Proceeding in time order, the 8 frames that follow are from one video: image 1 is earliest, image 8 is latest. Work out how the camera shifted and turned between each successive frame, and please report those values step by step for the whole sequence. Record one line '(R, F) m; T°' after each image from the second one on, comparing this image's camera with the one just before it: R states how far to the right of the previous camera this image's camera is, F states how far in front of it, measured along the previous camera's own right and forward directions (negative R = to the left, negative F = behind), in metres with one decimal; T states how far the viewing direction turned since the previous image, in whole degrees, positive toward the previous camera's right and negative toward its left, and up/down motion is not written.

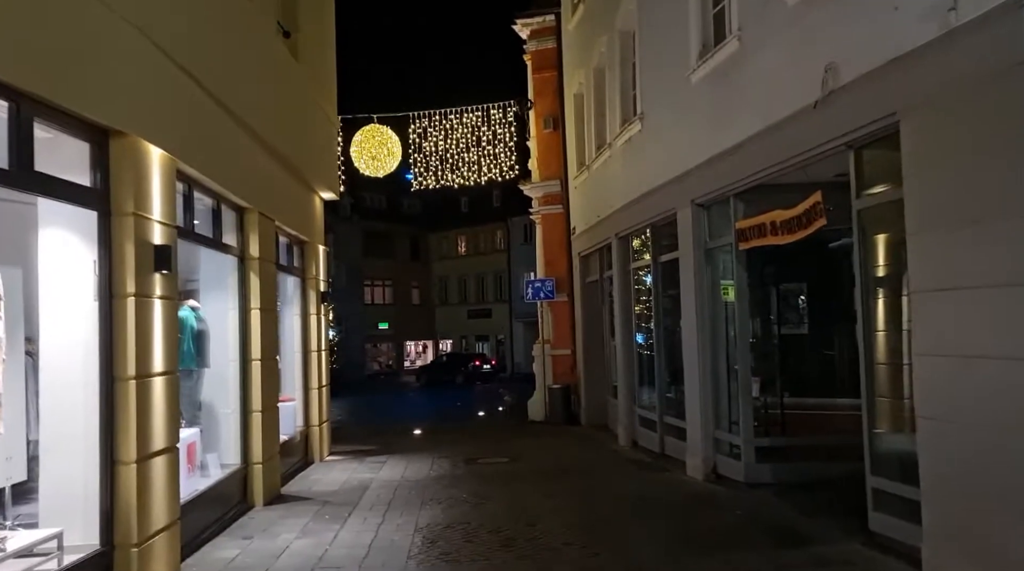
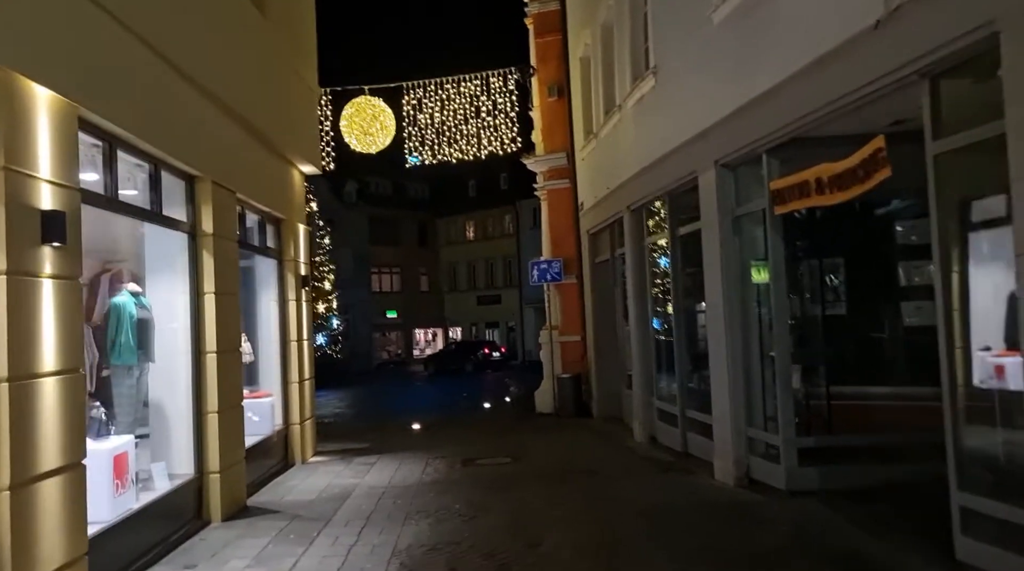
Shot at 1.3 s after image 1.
(+0.1, +1.3) m; -1°
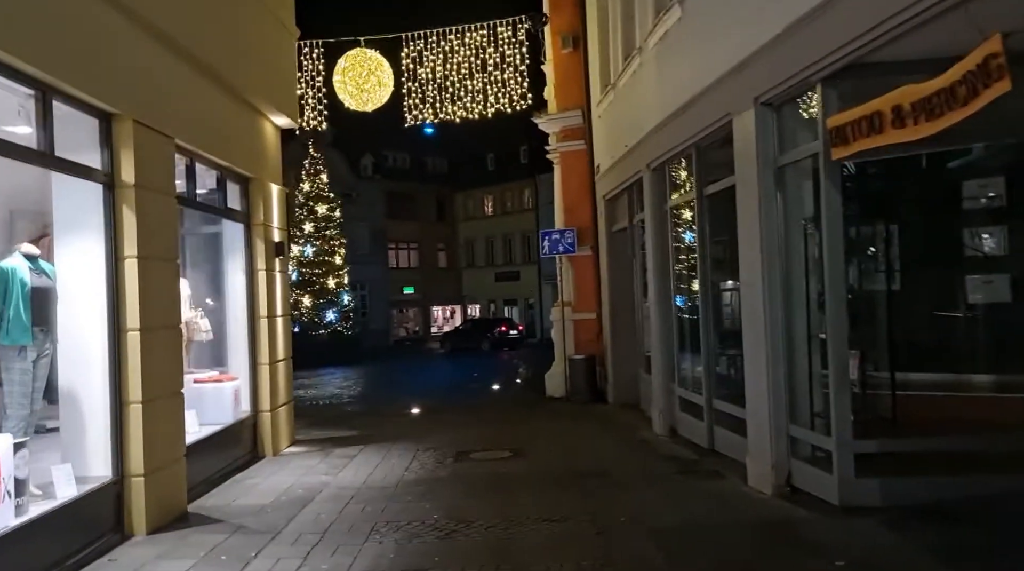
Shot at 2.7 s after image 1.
(+0.3, +1.5) m; -2°
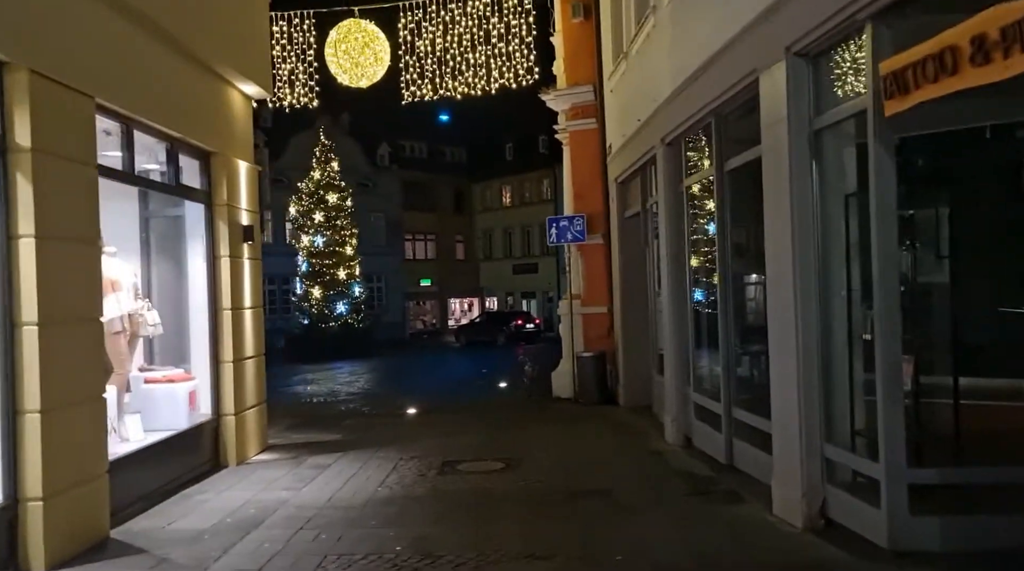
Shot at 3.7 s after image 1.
(+0.3, +1.2) m; -2°
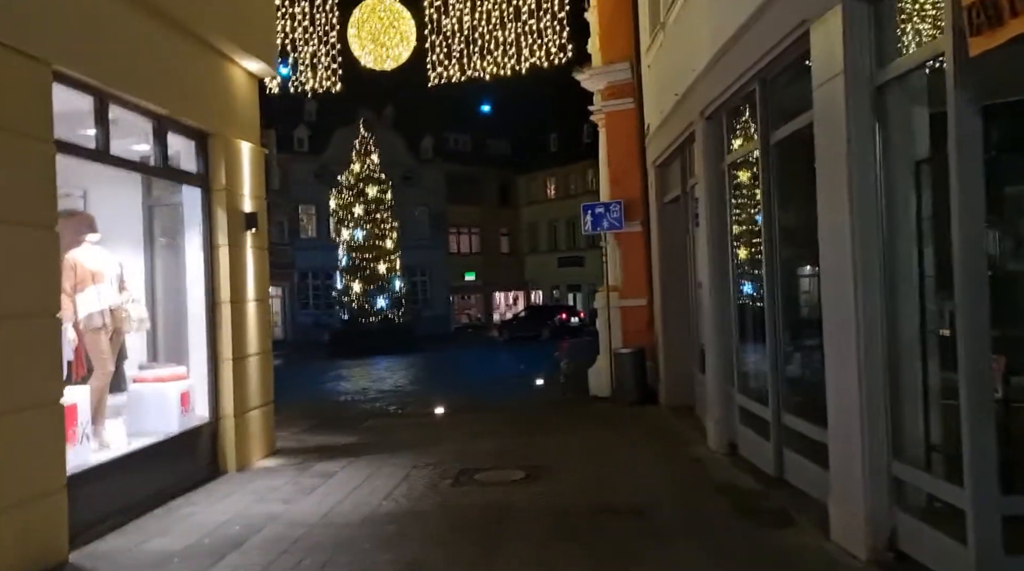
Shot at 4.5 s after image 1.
(+0.3, +0.8) m; -3°
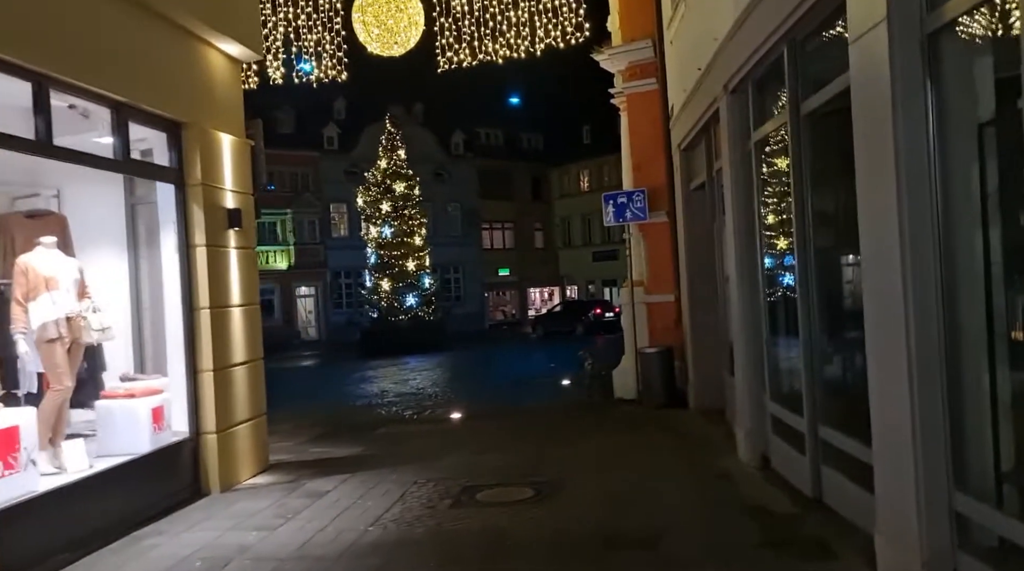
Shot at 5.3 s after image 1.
(+0.3, +0.8) m; -3°
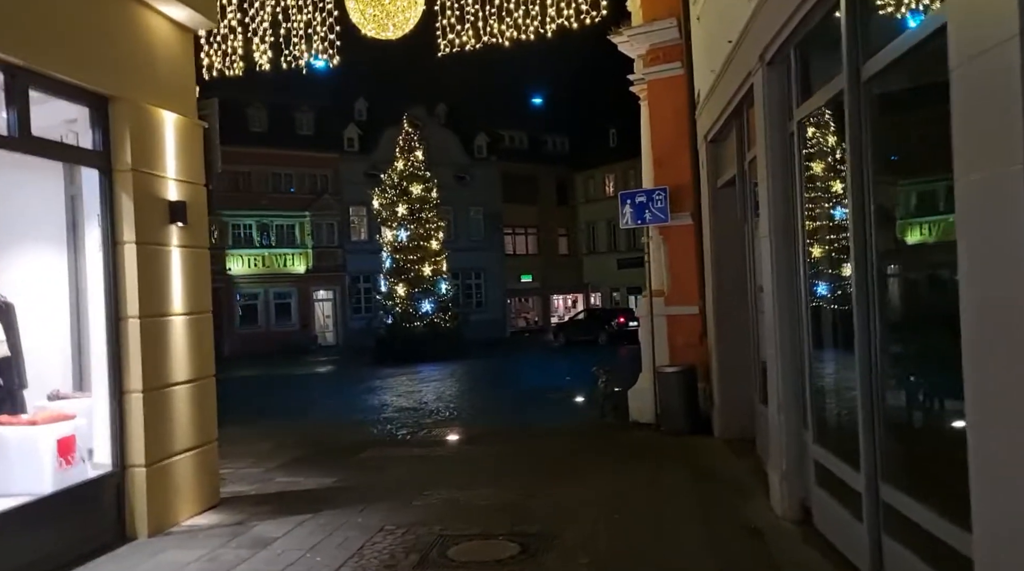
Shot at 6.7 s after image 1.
(+0.3, +1.3) m; -2°
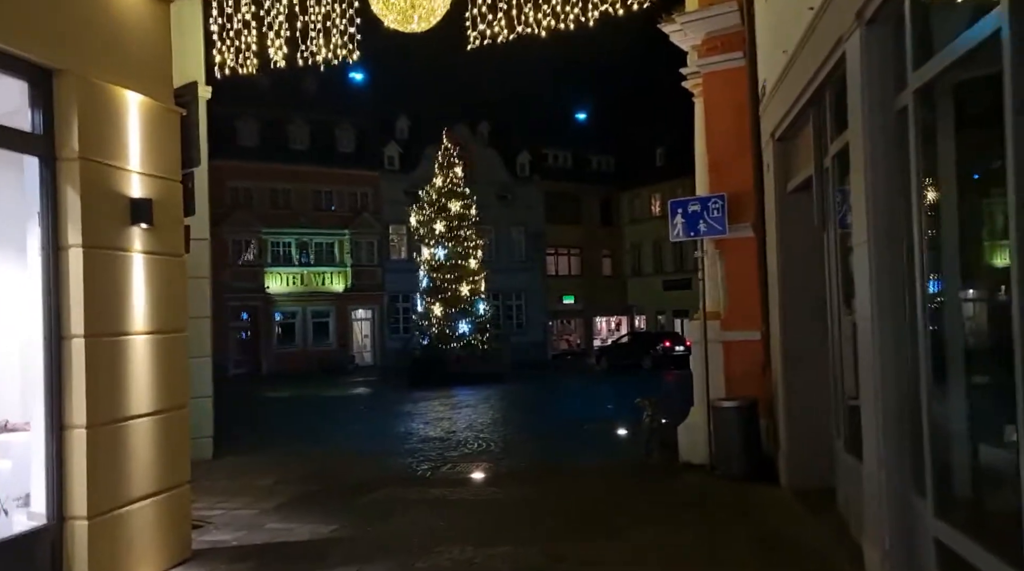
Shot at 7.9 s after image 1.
(+0.1, +1.2) m; -3°
